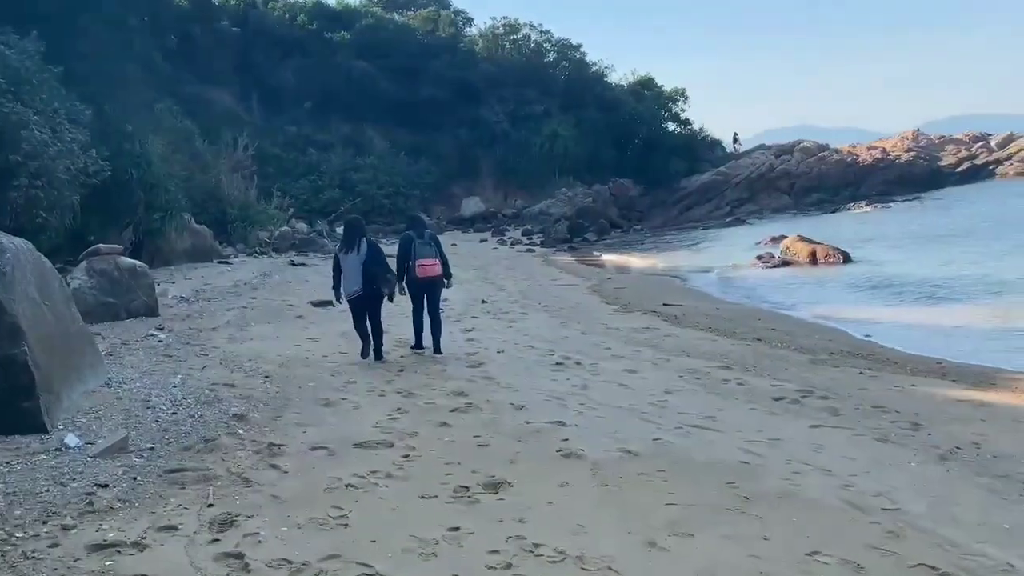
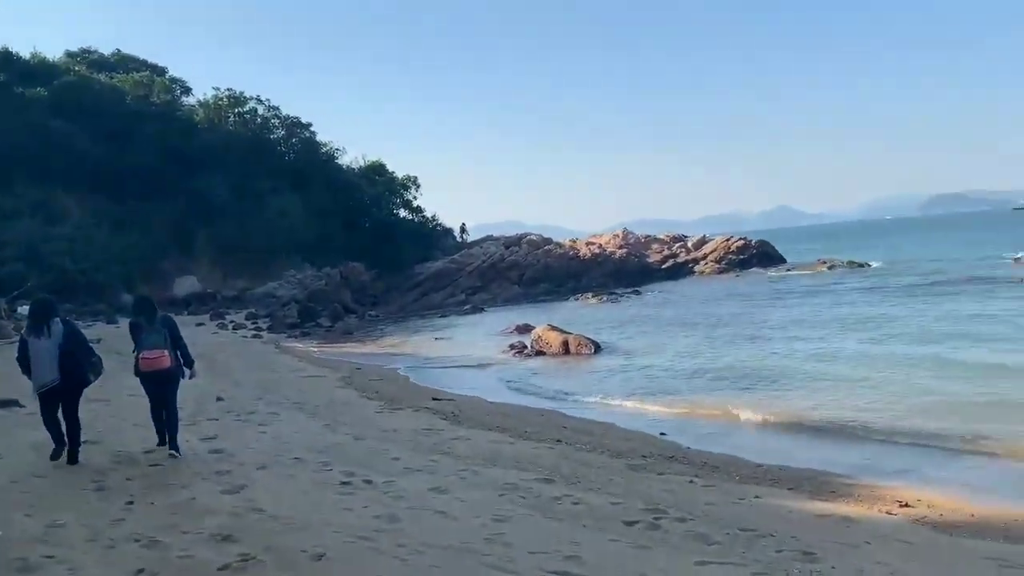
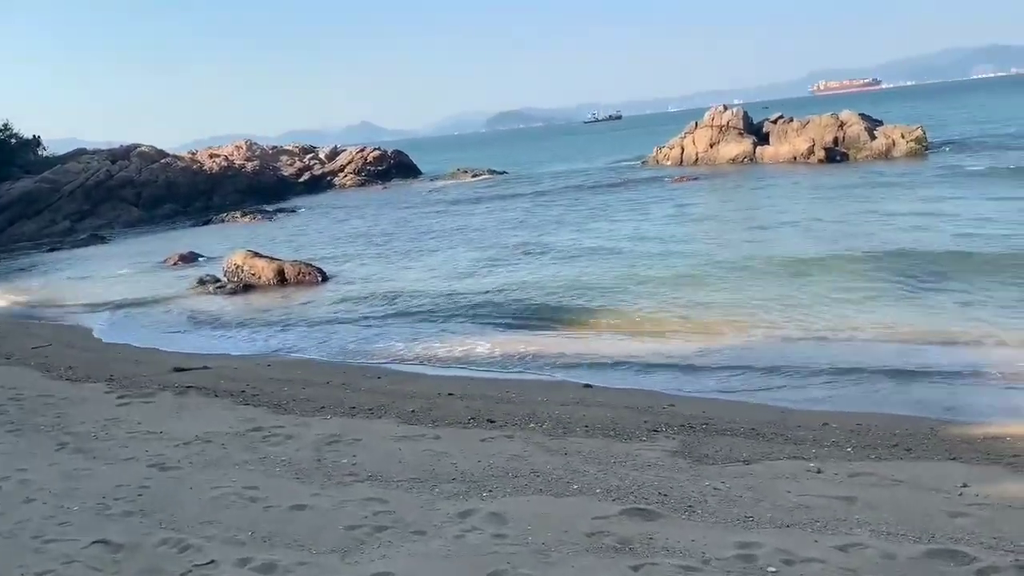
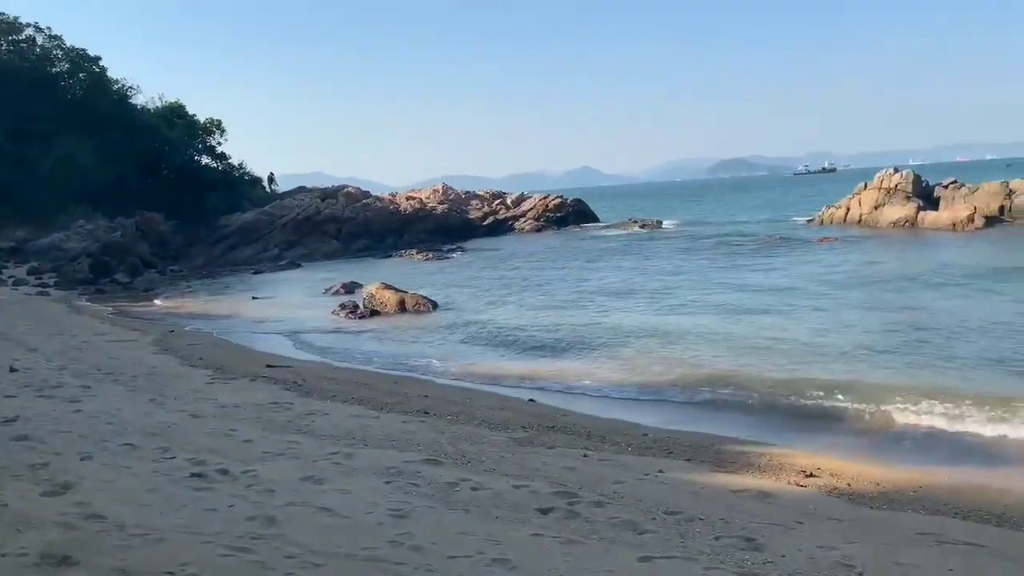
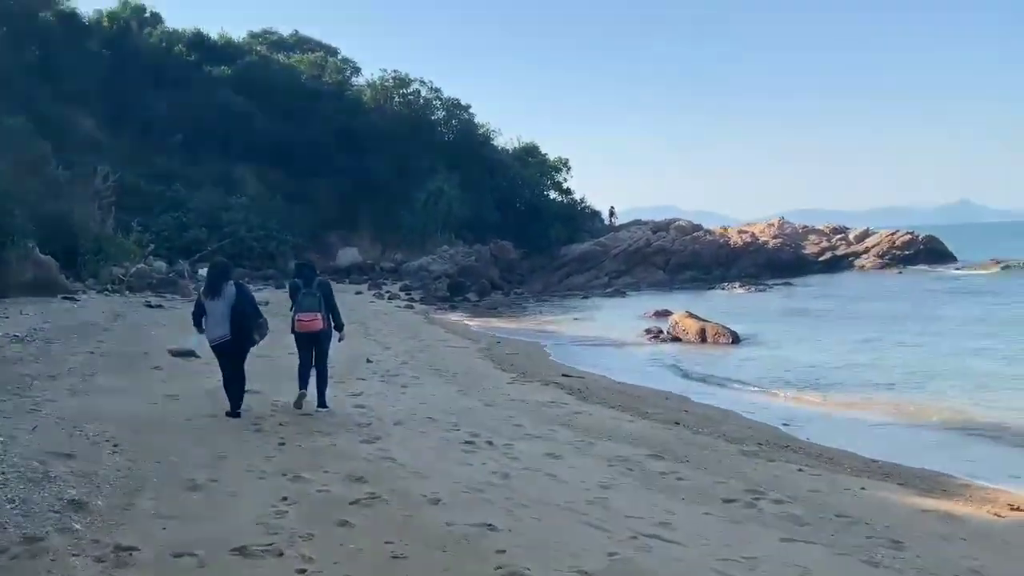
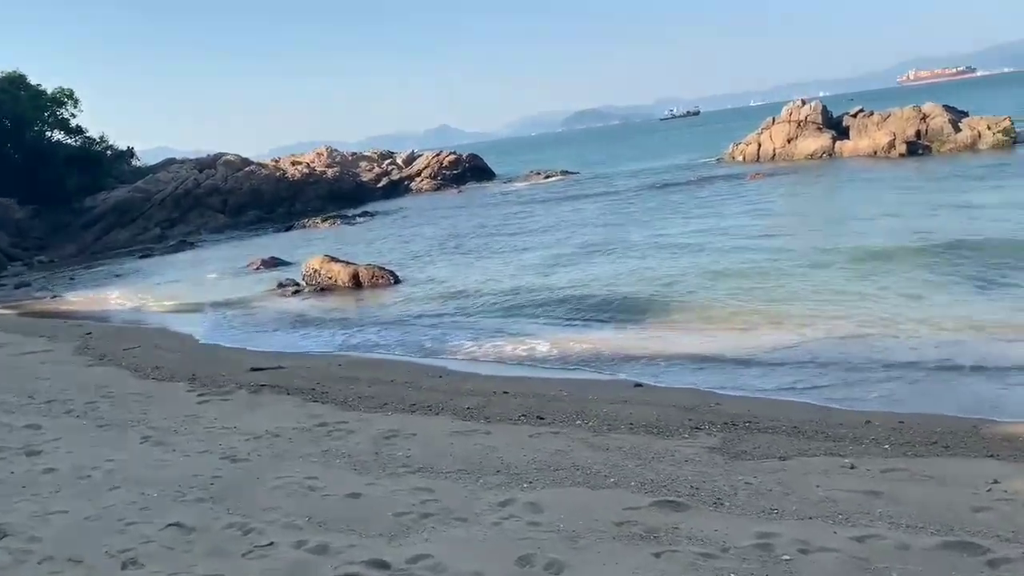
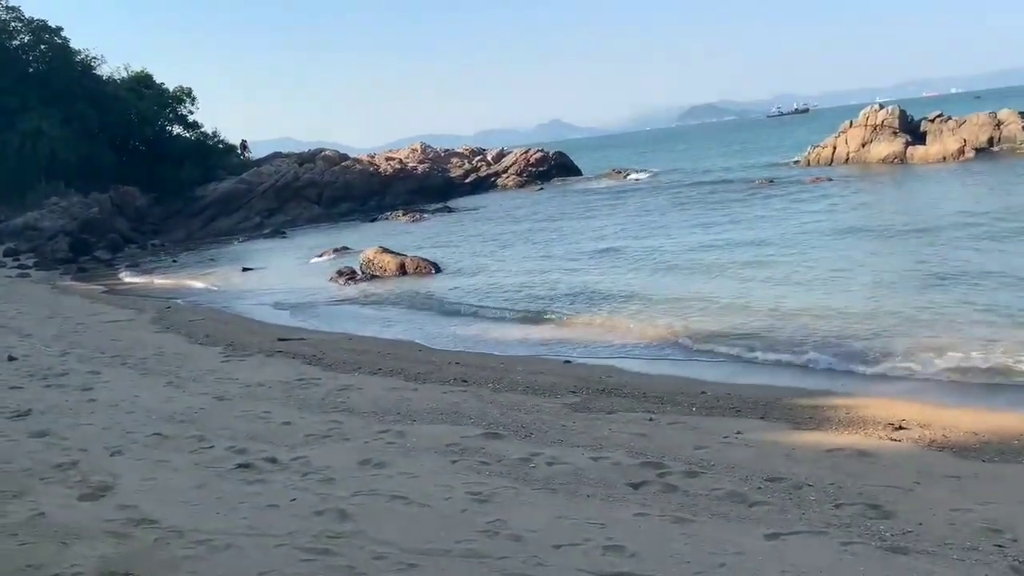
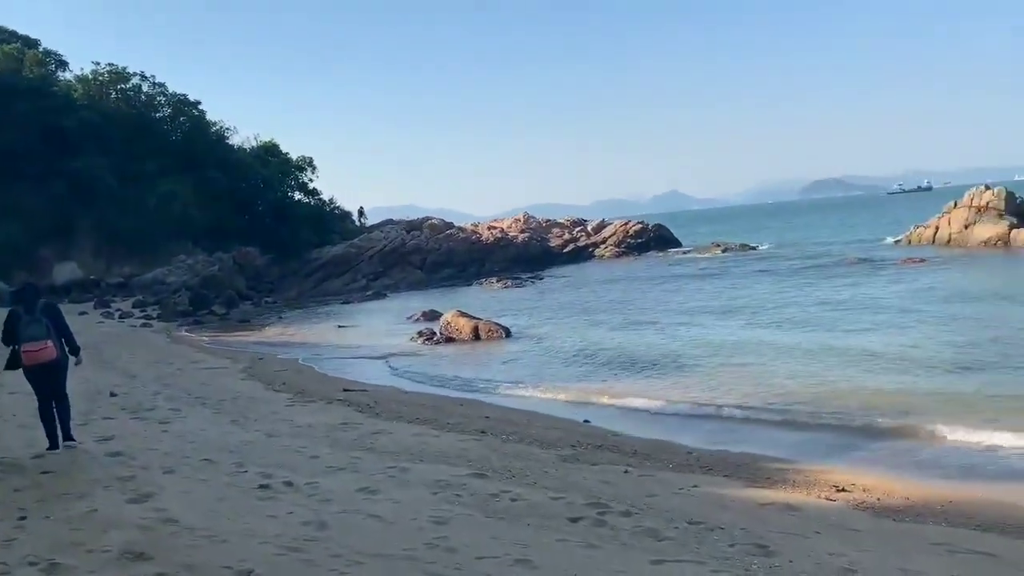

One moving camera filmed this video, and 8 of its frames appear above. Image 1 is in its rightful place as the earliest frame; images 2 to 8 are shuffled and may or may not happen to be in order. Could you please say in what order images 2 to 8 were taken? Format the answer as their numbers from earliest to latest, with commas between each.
5, 2, 8, 4, 7, 6, 3
